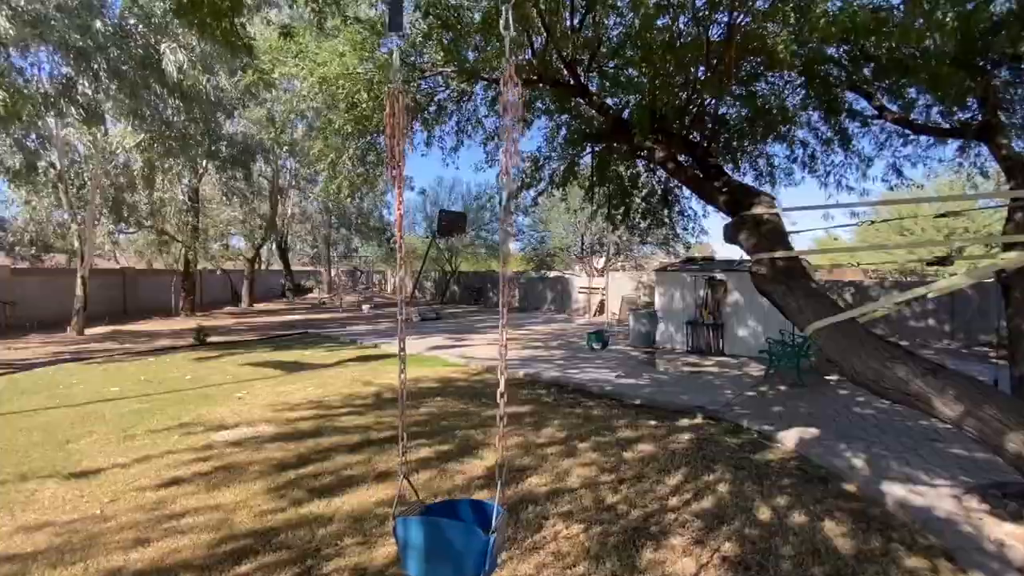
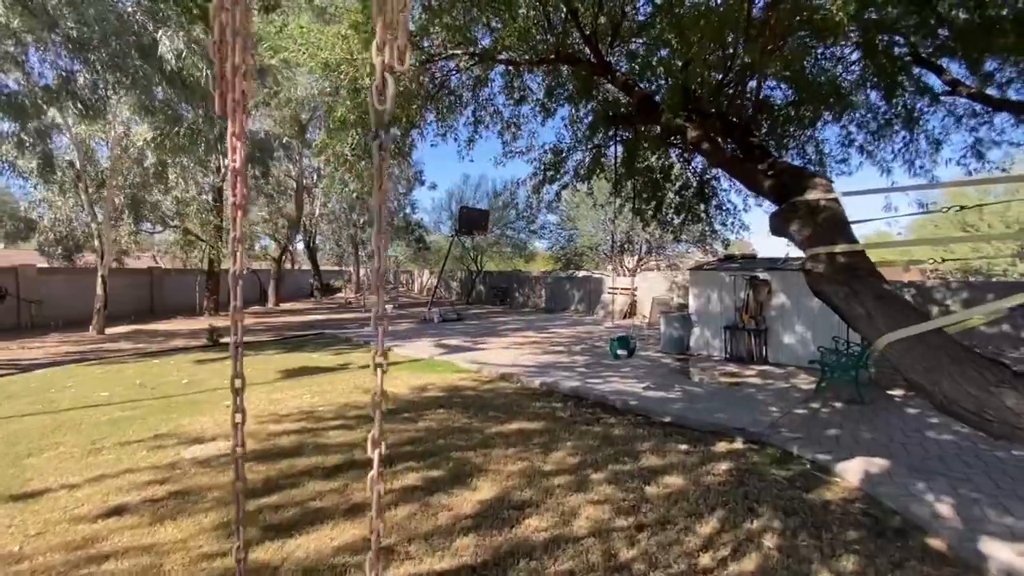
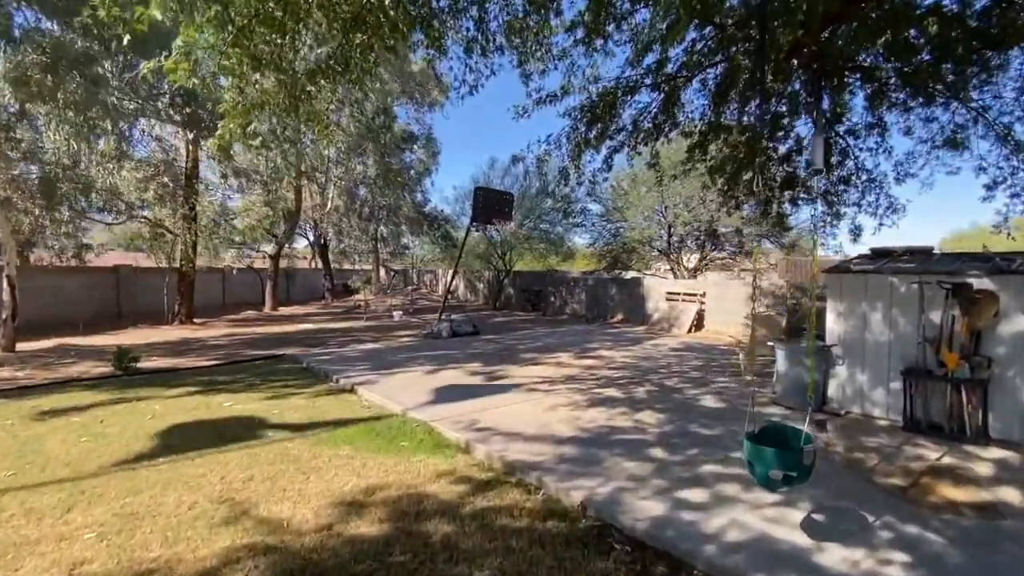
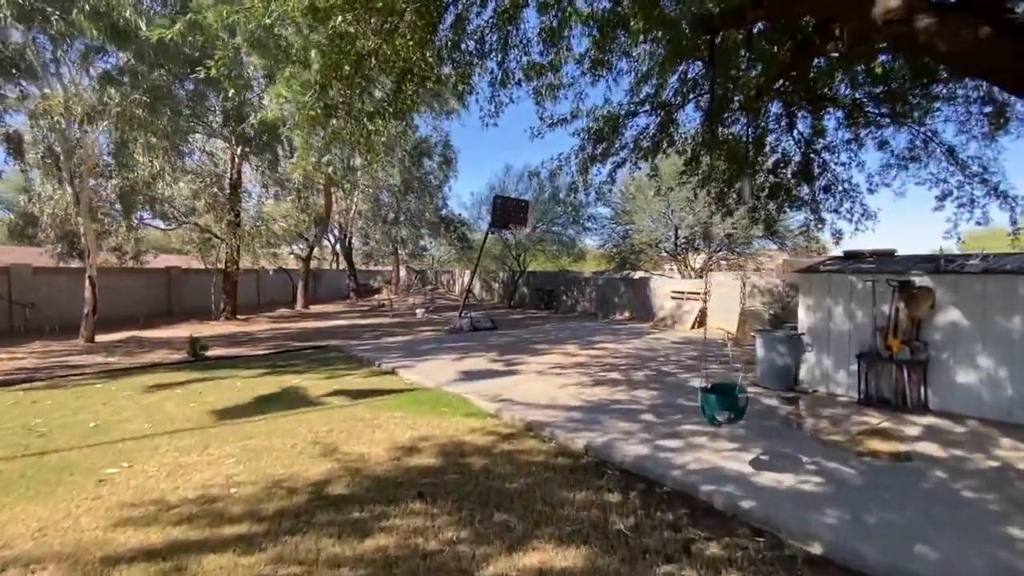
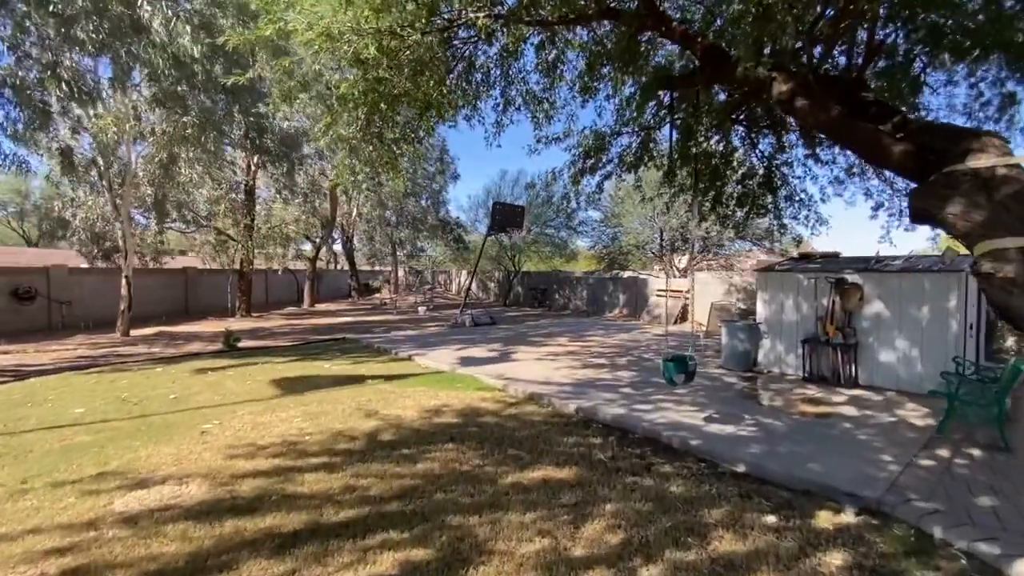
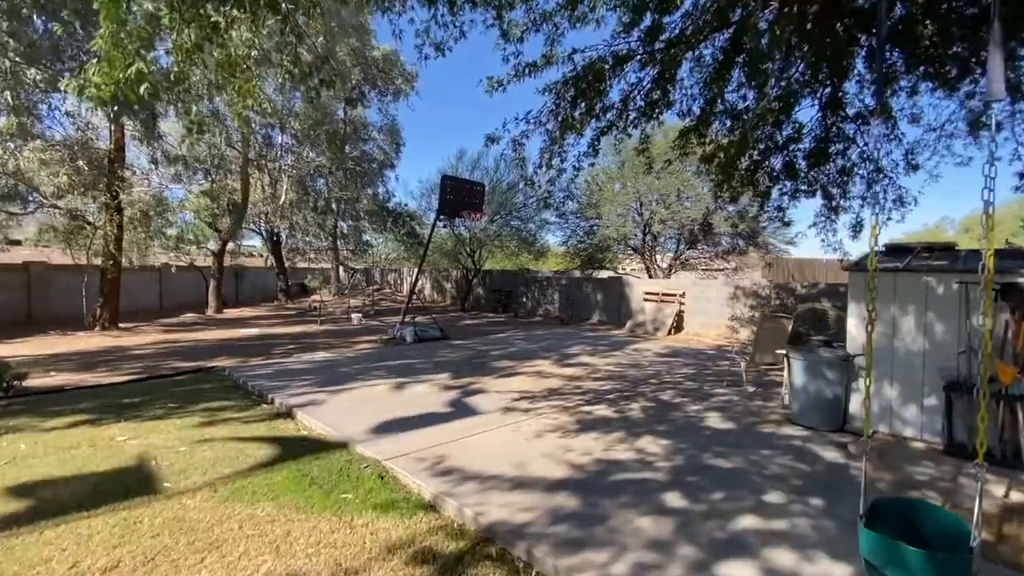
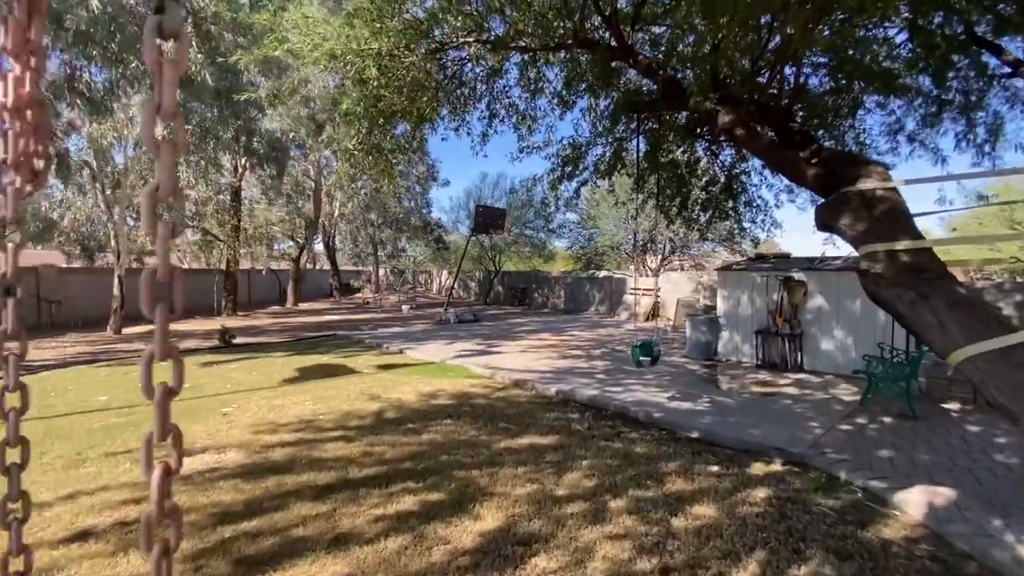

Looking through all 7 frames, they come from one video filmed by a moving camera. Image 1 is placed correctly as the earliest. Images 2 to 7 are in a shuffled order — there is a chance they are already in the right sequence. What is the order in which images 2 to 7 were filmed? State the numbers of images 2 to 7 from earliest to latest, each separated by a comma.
2, 7, 5, 4, 3, 6
